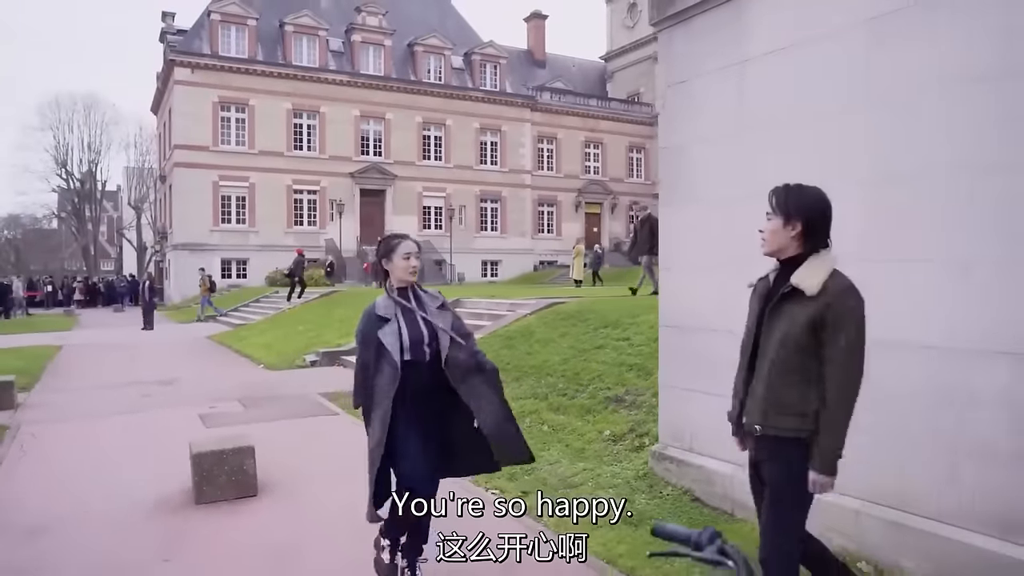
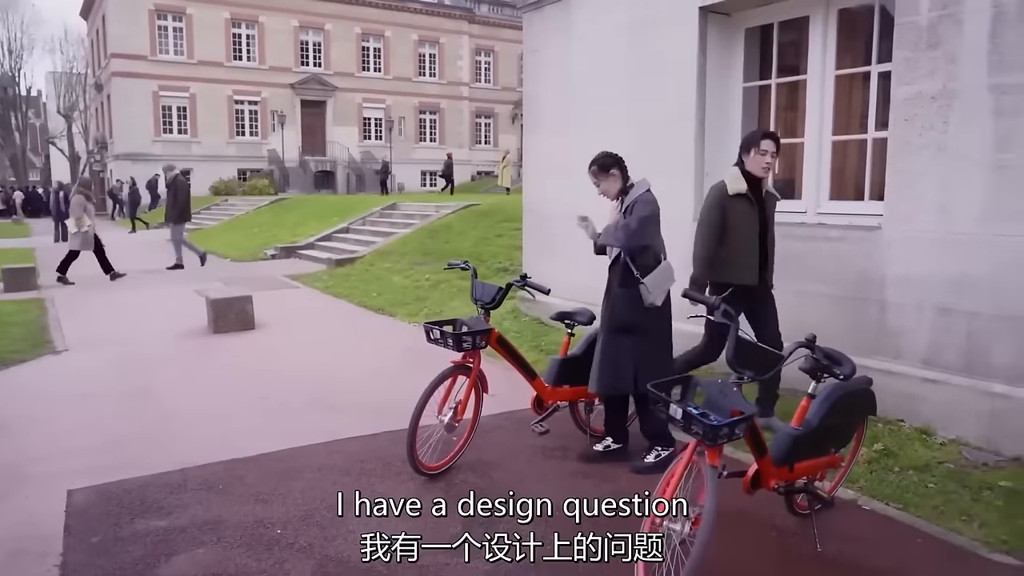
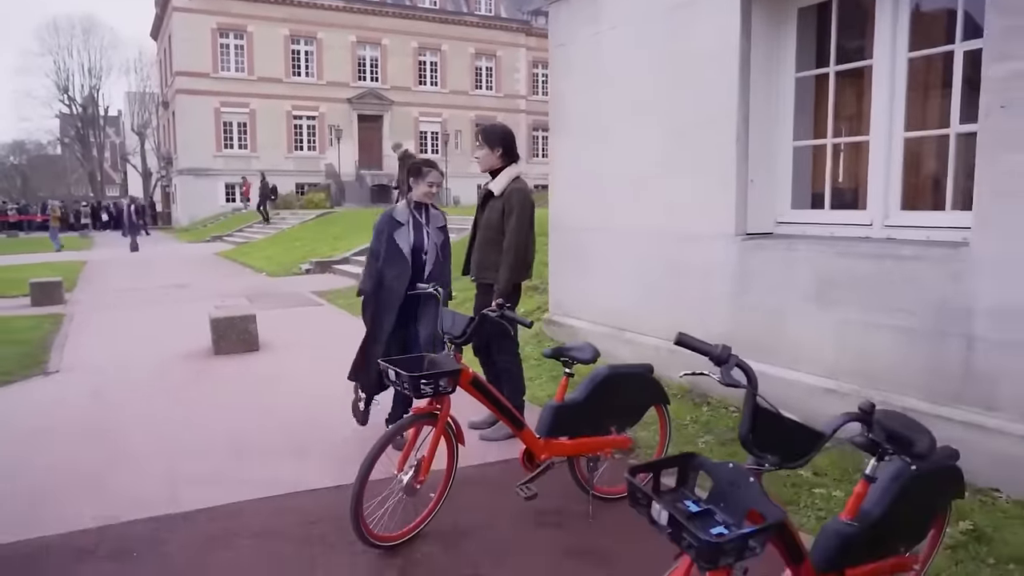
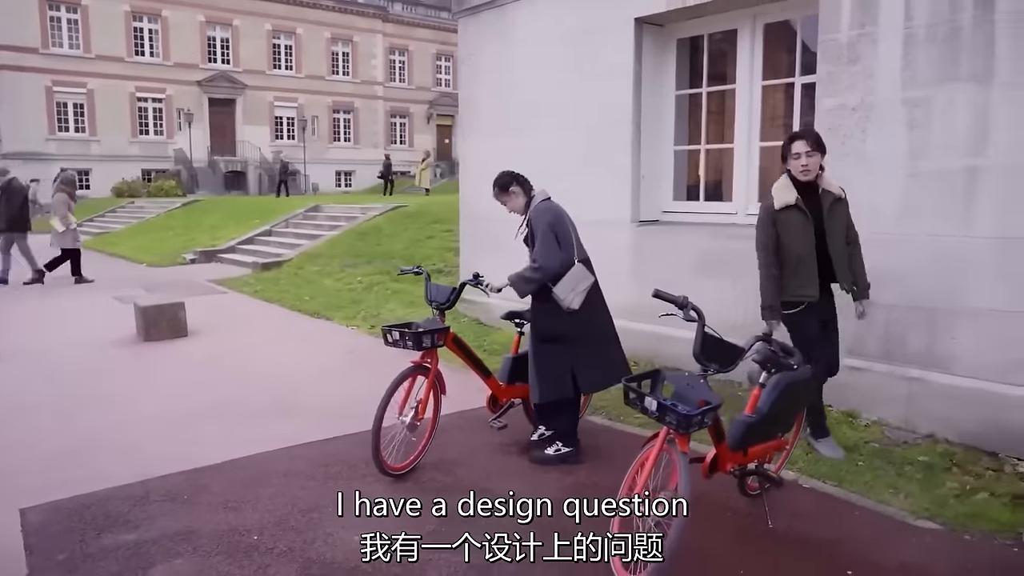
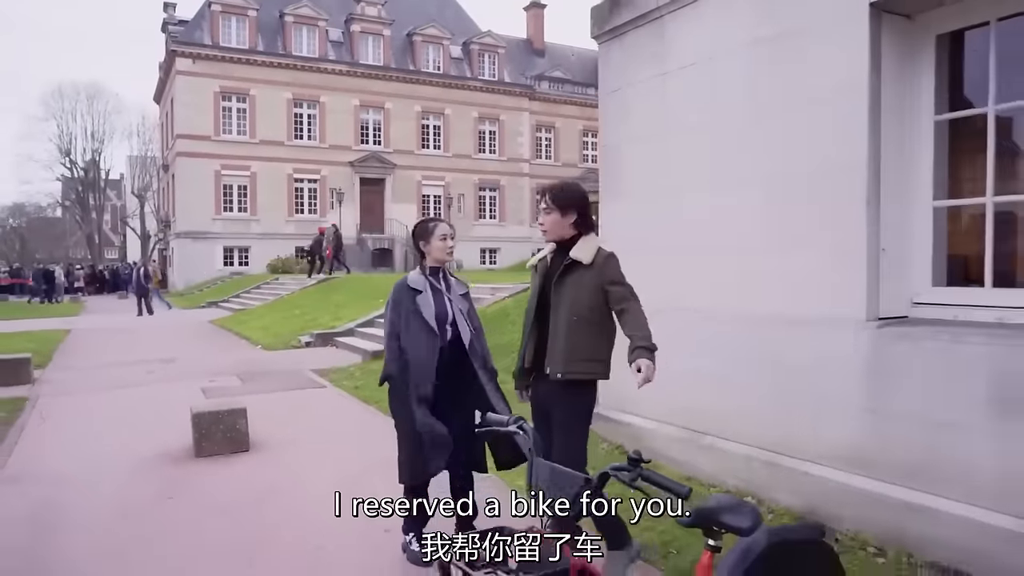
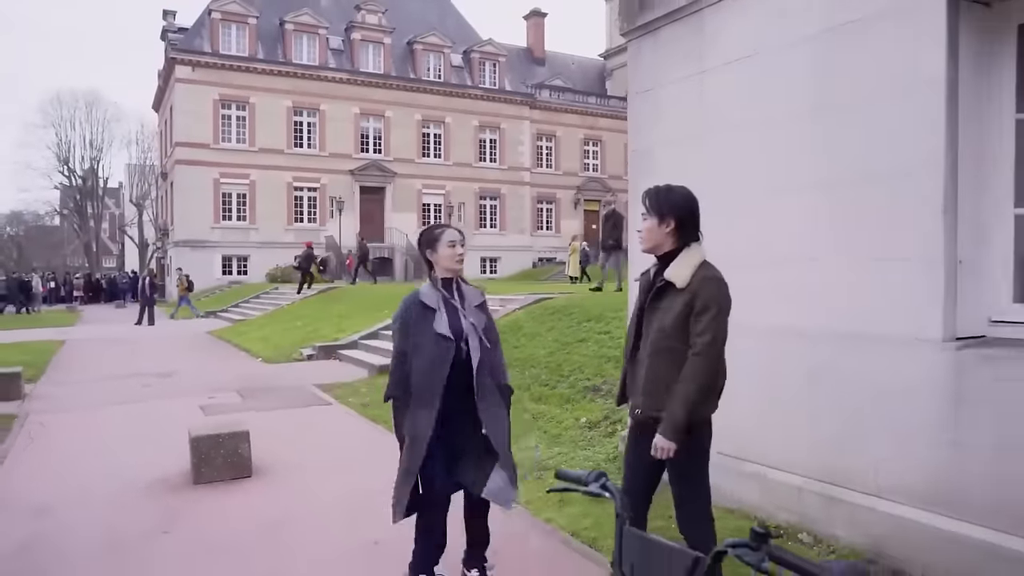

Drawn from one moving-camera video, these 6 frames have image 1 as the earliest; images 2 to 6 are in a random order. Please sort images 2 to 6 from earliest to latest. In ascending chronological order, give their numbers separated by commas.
6, 5, 3, 2, 4
